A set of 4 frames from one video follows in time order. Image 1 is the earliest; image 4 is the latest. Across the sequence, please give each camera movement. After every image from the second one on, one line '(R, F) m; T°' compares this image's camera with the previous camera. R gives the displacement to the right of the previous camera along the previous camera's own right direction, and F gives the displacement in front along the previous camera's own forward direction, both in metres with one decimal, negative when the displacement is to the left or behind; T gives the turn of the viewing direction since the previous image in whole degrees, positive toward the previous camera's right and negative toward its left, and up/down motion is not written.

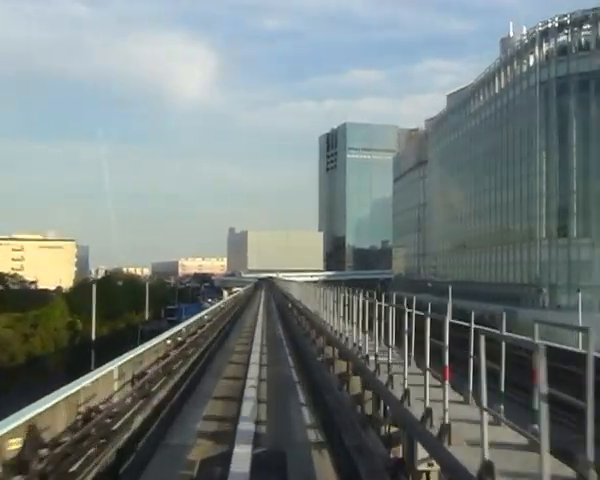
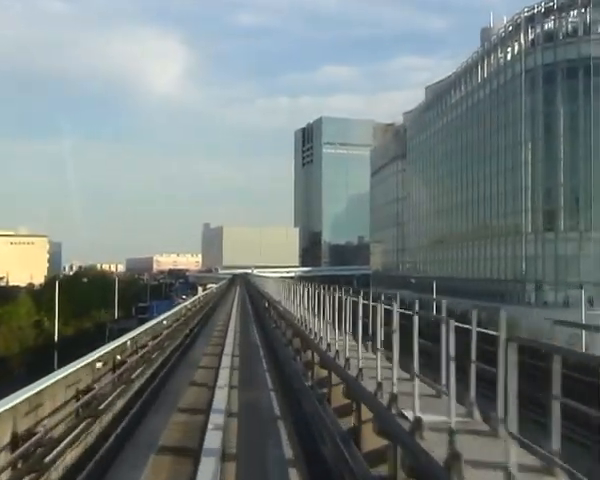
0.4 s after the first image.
(0.0, +0.9) m; +2°
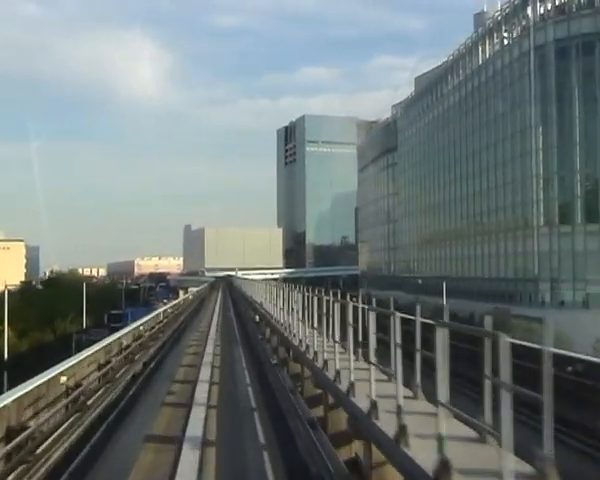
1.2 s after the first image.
(0.0, +1.3) m; +1°
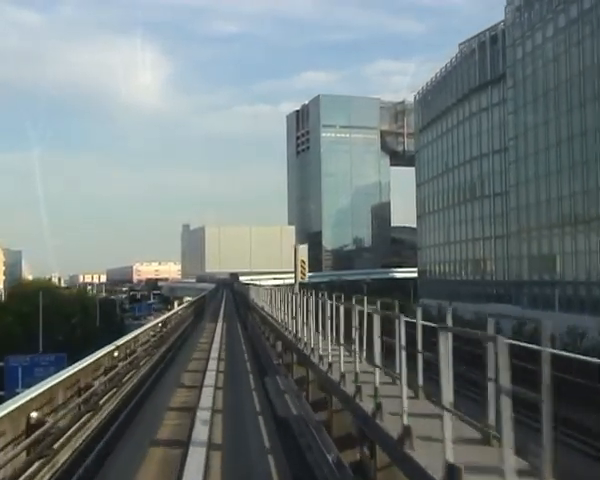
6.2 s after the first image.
(-0.1, +0.1) m; 0°
